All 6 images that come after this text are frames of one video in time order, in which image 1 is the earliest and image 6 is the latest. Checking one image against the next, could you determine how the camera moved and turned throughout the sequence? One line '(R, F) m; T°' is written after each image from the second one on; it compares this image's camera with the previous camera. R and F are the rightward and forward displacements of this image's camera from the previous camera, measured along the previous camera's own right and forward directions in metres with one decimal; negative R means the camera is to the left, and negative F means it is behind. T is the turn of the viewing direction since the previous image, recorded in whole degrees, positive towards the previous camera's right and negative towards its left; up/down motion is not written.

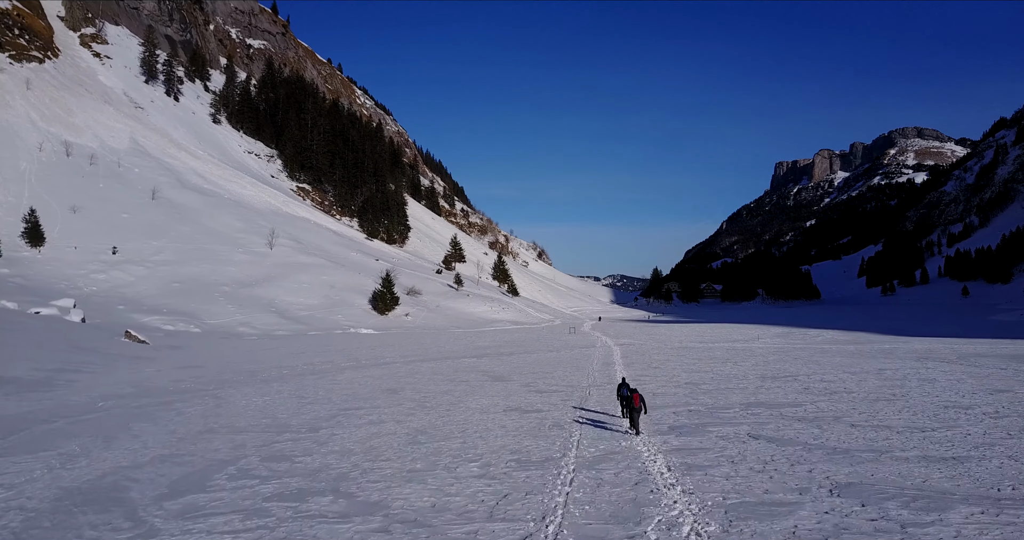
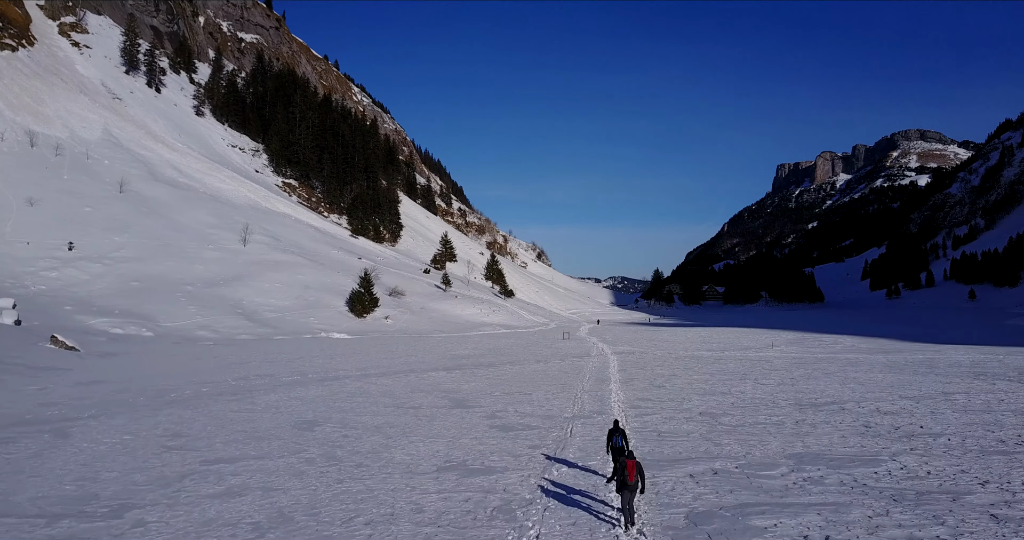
(+0.9, +3.3) m; 0°
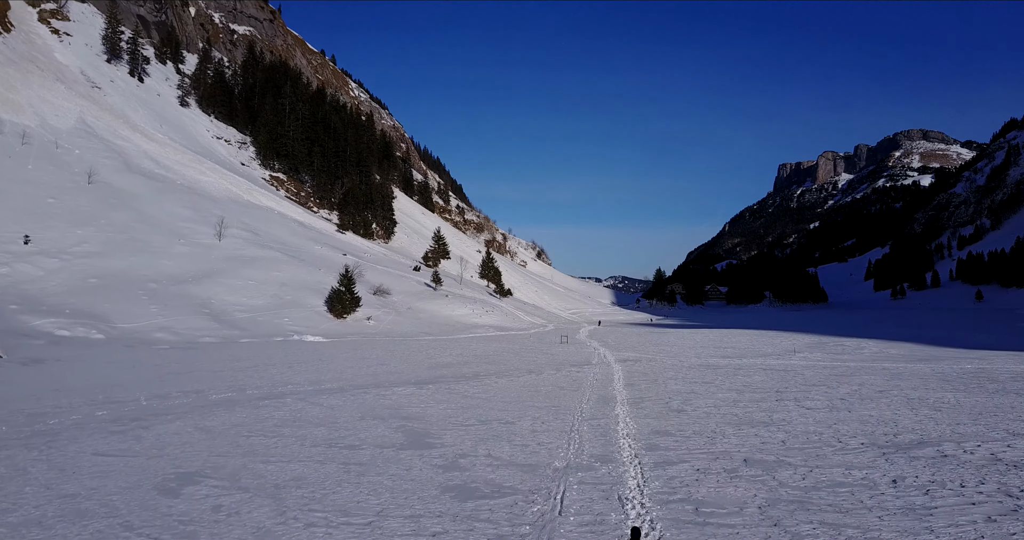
(+0.5, +3.0) m; 0°
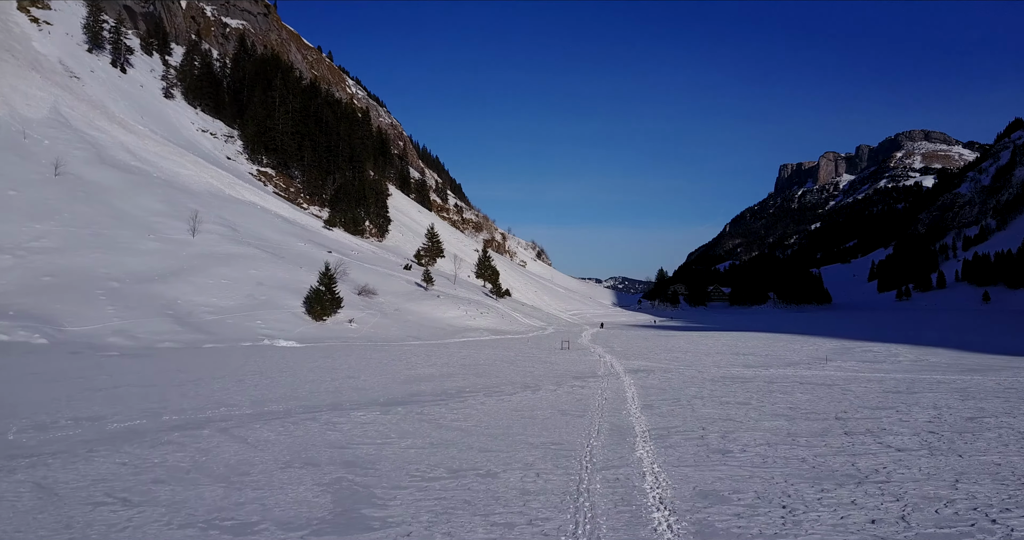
(+0.3, +3.0) m; 0°
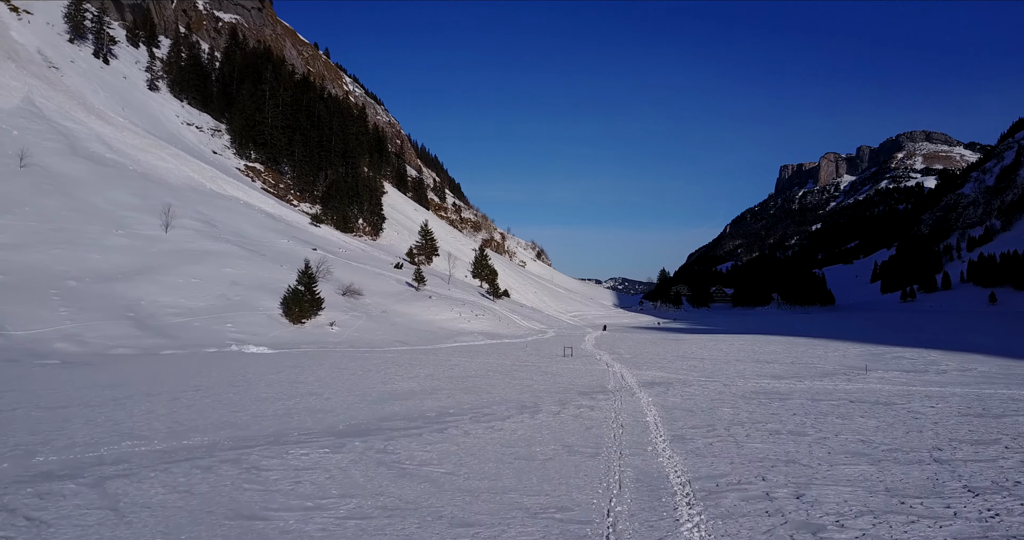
(+0.2, +2.7) m; 0°
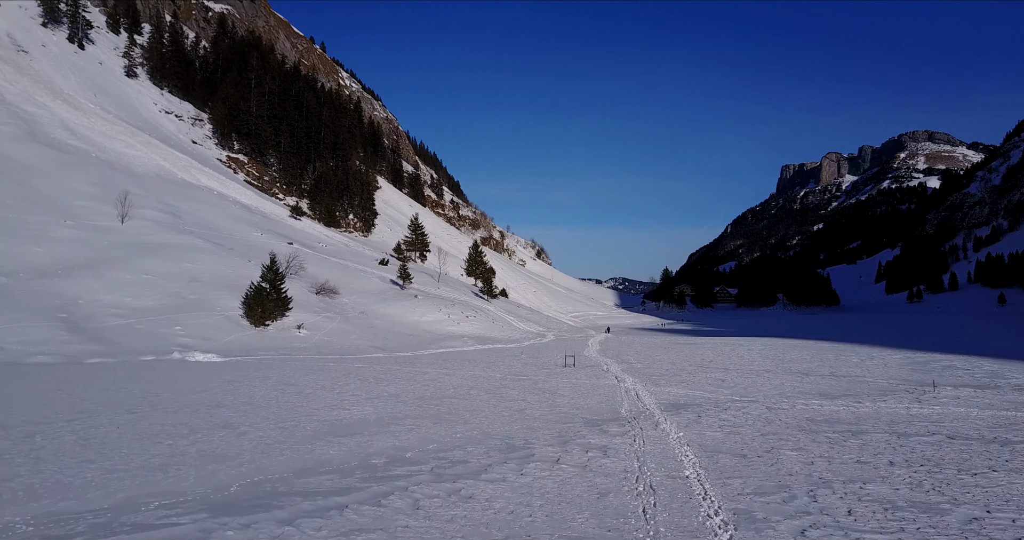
(+0.4, +3.5) m; 0°
